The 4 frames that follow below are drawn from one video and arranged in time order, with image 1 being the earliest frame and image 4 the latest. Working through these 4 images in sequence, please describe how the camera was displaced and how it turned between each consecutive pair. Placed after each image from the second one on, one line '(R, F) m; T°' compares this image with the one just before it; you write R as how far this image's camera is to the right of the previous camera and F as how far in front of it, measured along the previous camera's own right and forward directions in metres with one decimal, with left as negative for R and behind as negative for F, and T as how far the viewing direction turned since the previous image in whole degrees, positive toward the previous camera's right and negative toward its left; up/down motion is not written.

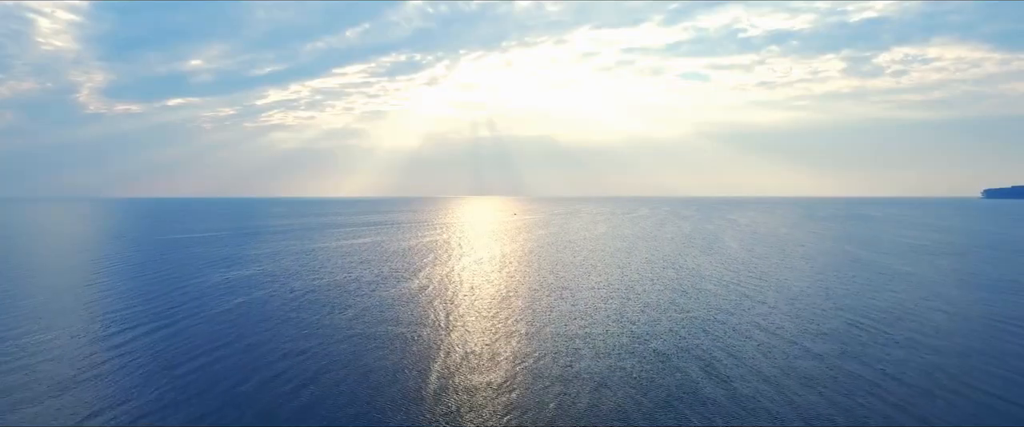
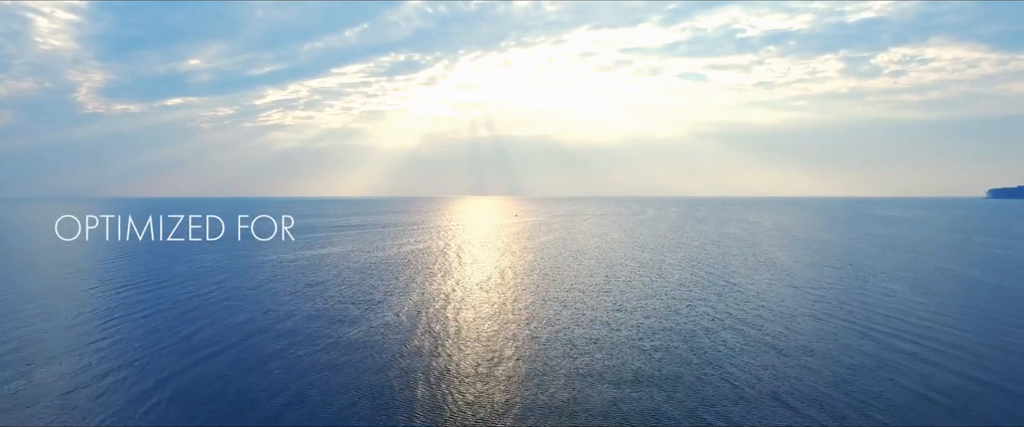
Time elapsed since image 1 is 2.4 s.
(-1.5, +3.4) m; 0°
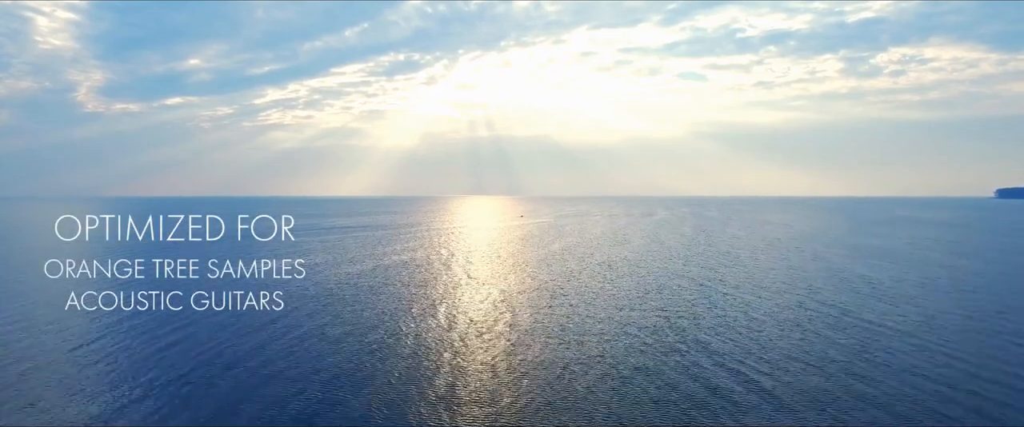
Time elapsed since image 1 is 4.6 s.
(-1.3, +2.4) m; 0°
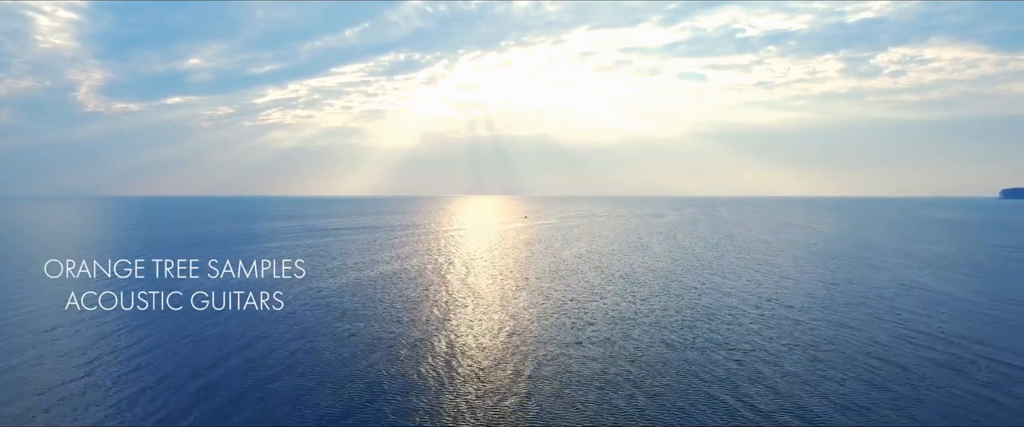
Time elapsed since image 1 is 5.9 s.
(-1.3, +1.6) m; 0°
